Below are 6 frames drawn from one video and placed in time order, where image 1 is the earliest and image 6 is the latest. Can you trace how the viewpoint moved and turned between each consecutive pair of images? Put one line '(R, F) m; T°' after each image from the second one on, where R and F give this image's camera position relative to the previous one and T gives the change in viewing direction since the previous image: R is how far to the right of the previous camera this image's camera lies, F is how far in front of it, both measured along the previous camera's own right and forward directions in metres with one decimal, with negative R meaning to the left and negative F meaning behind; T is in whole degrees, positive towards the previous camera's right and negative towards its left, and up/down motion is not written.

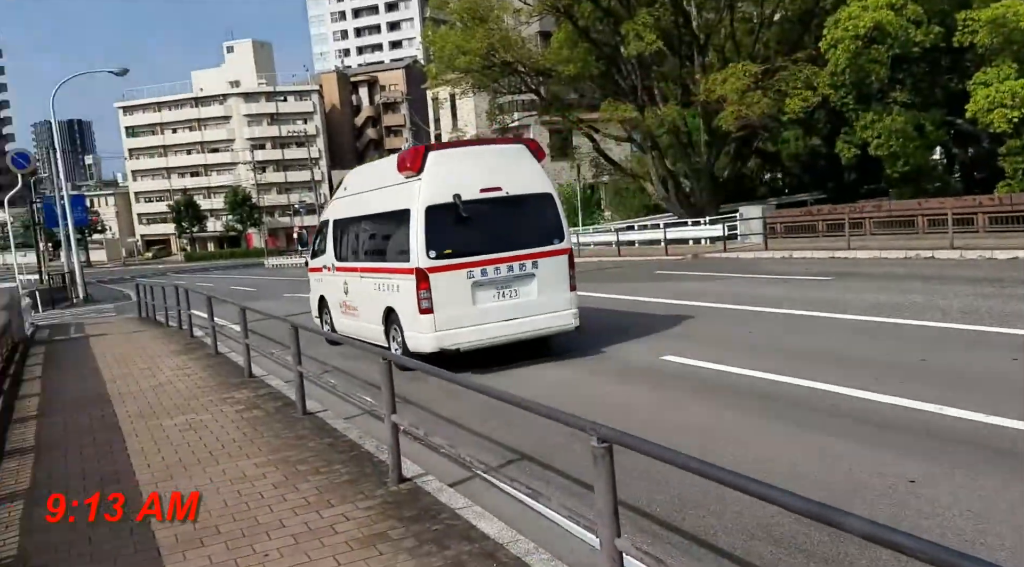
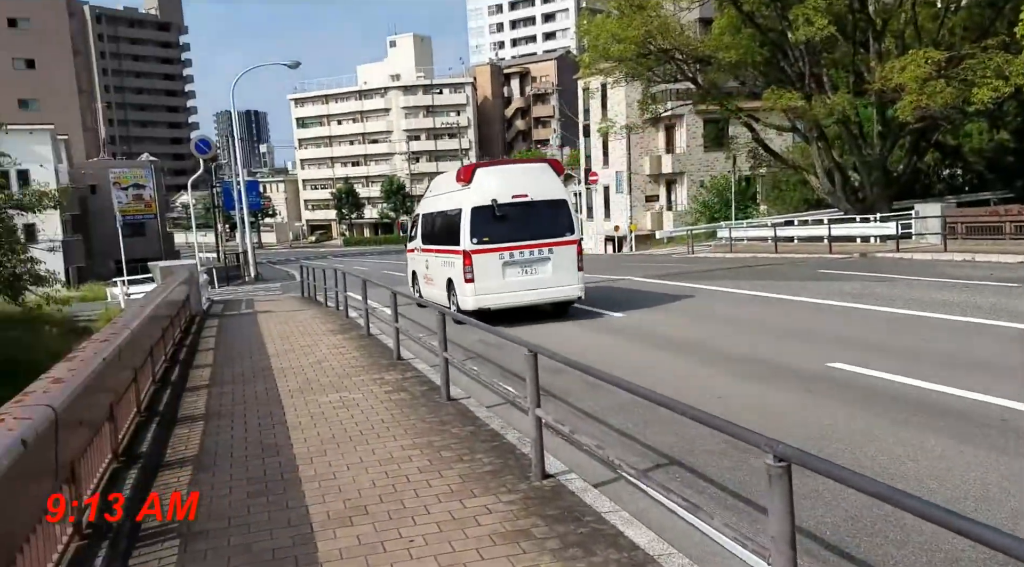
(0.0, +0.1) m; -10°
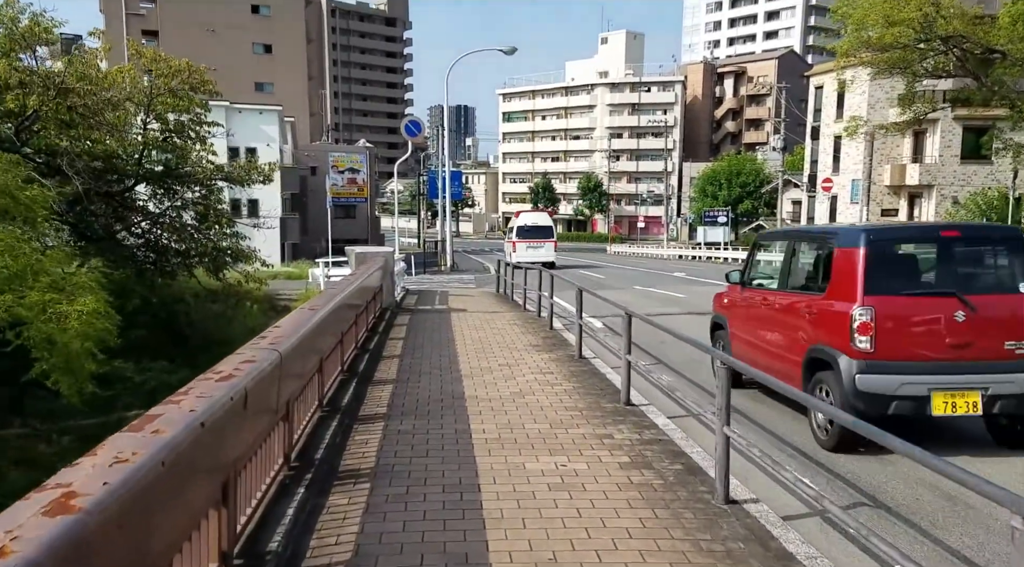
(-0.7, +2.1) m; -13°
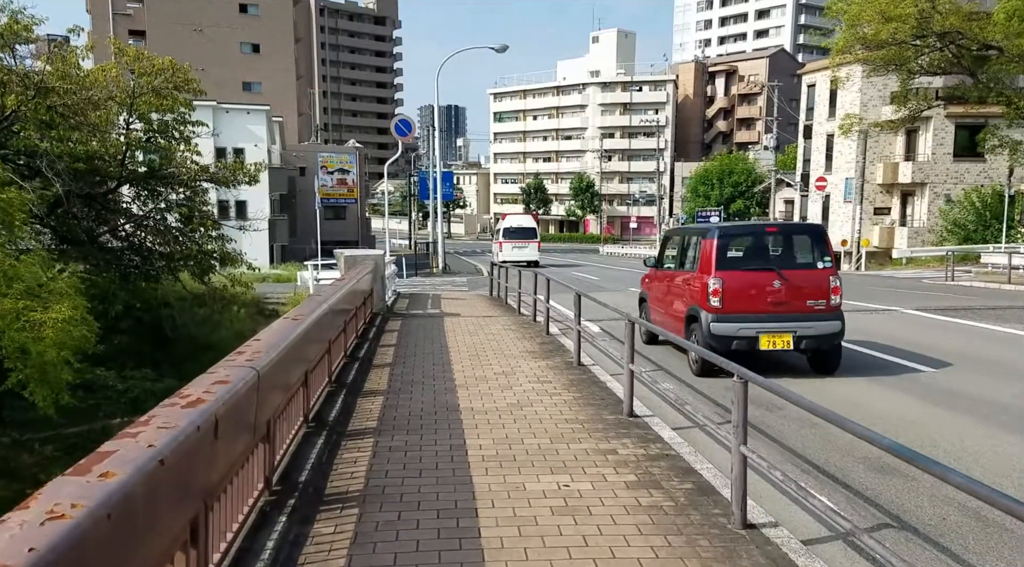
(0.0, +0.3) m; +1°
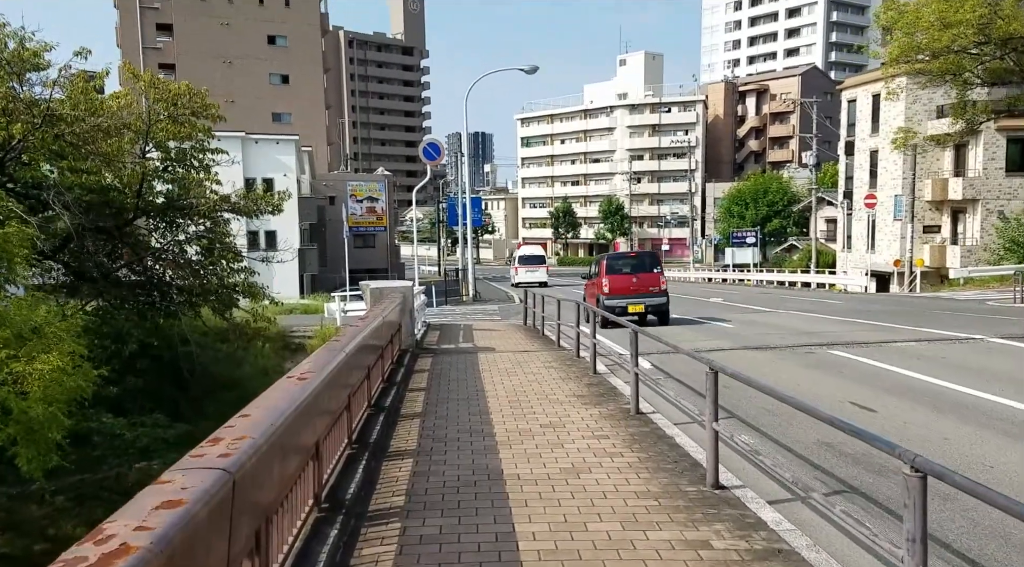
(-0.1, +1.0) m; -2°
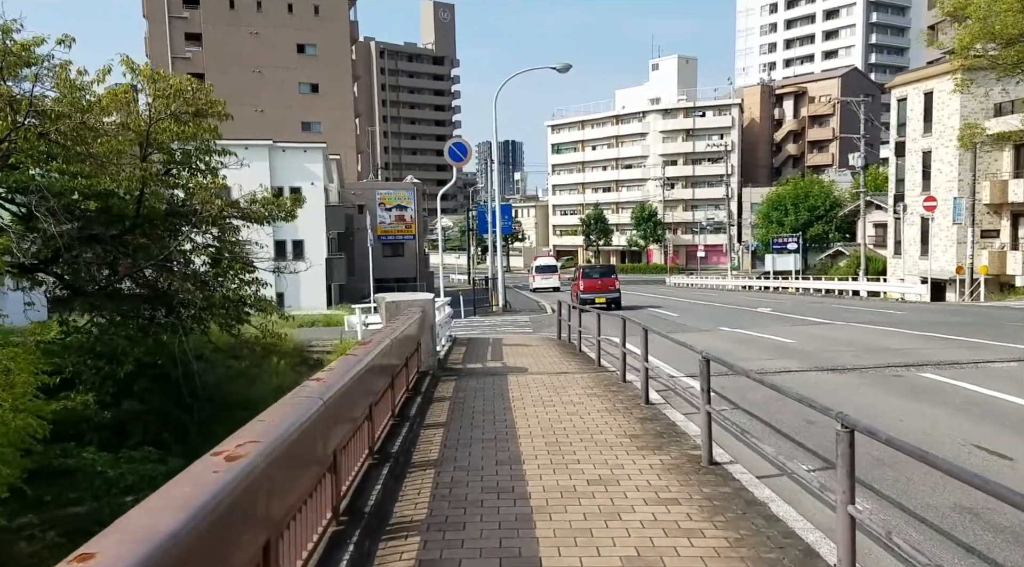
(0.0, +1.4) m; -2°
